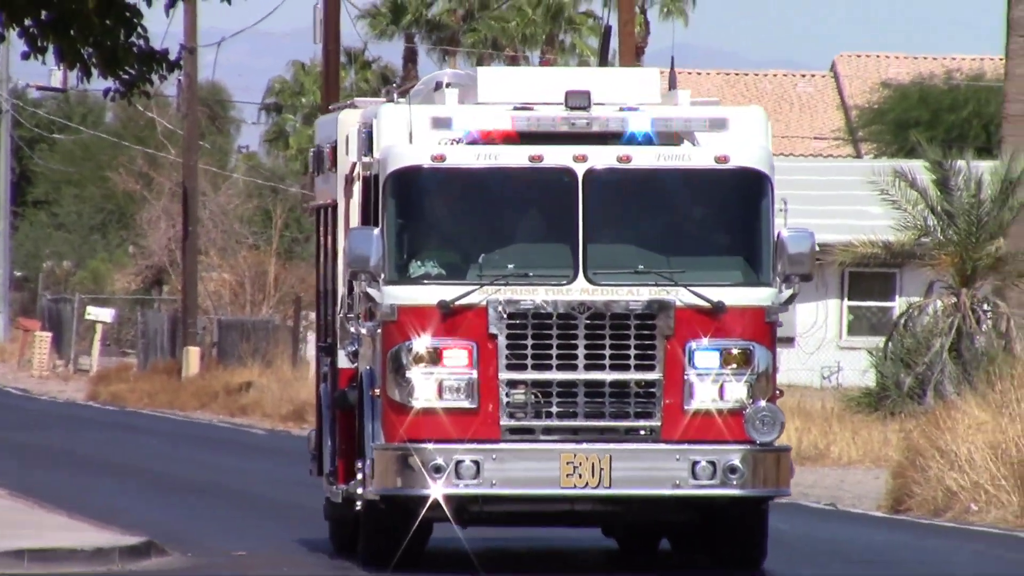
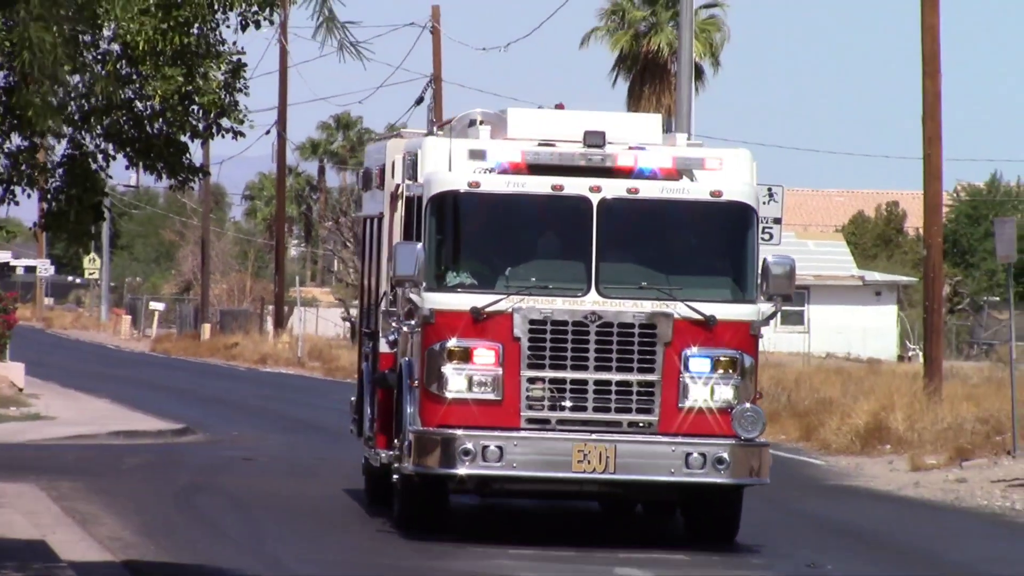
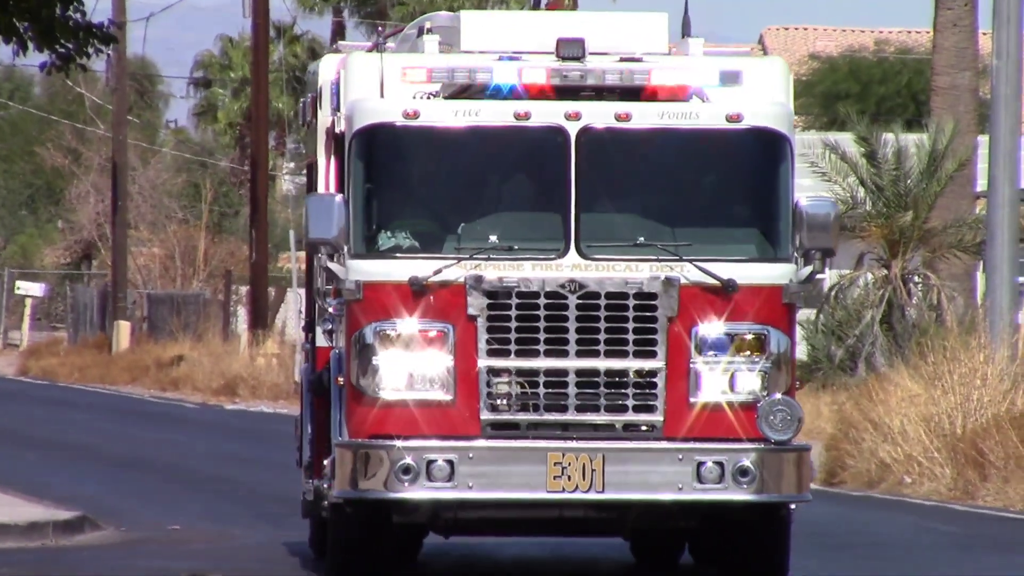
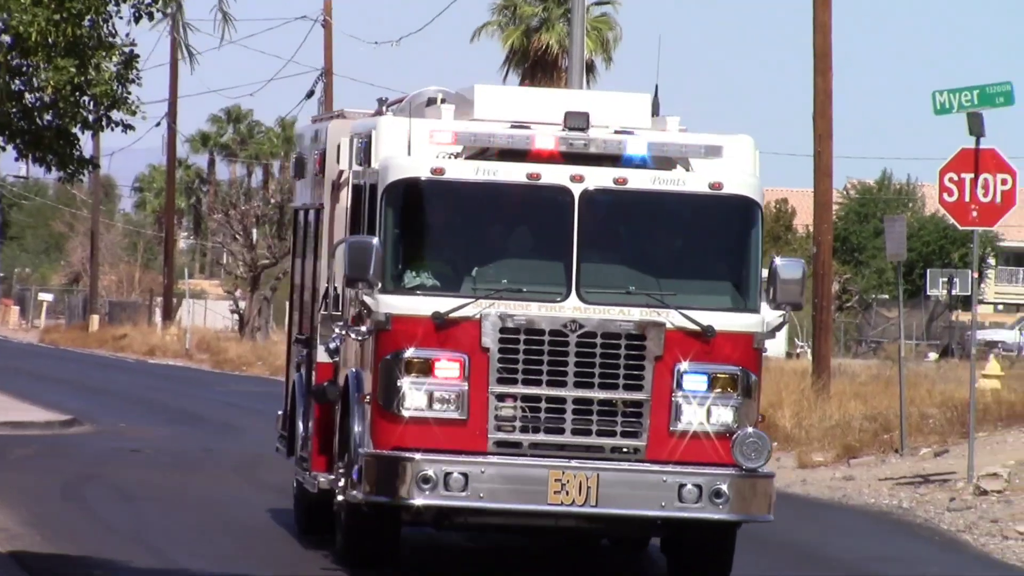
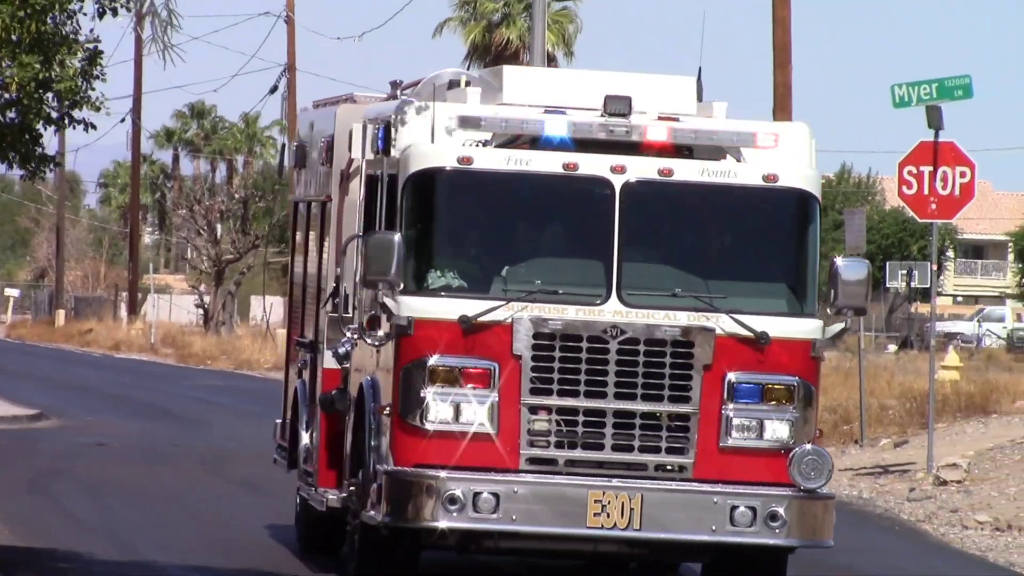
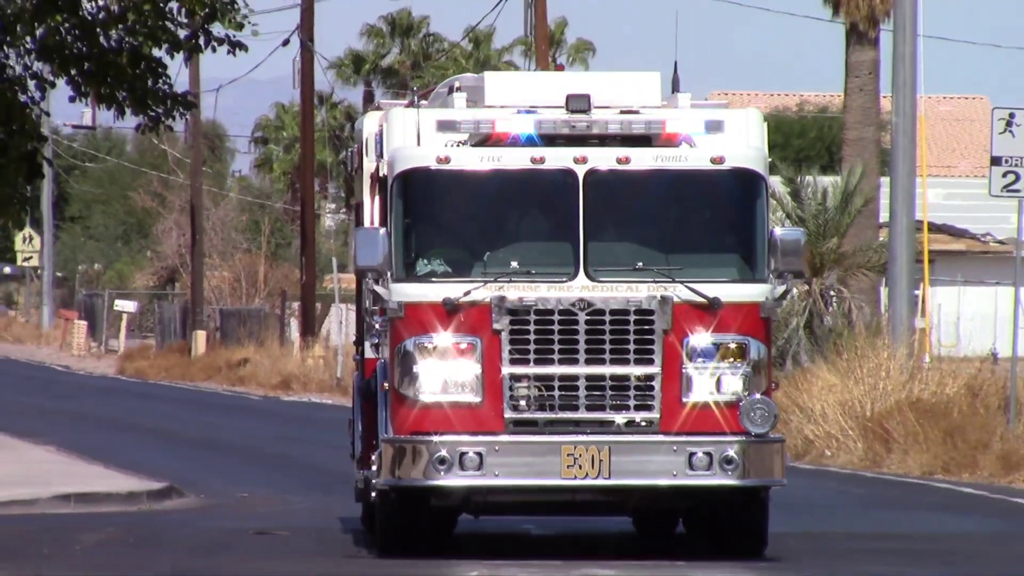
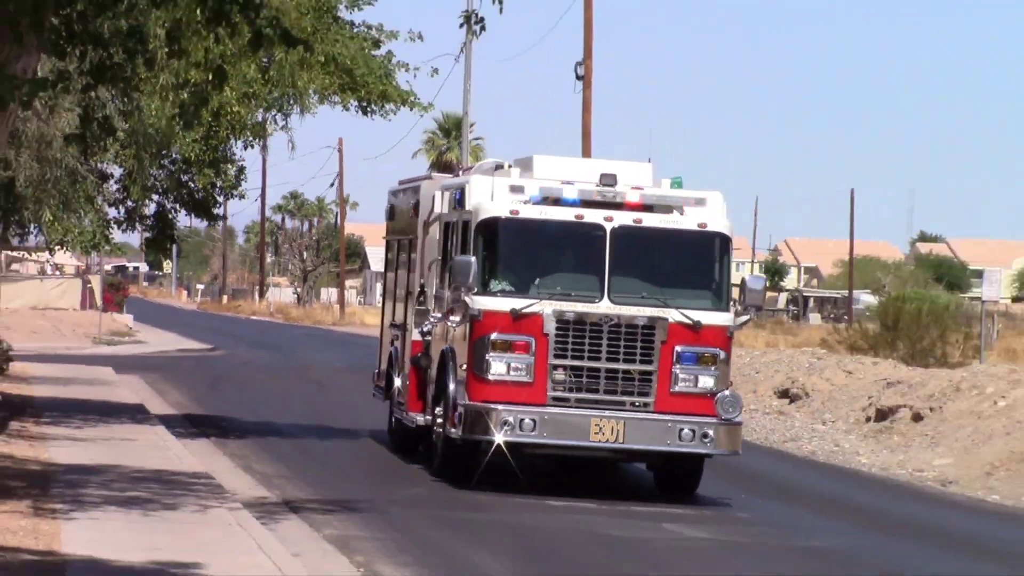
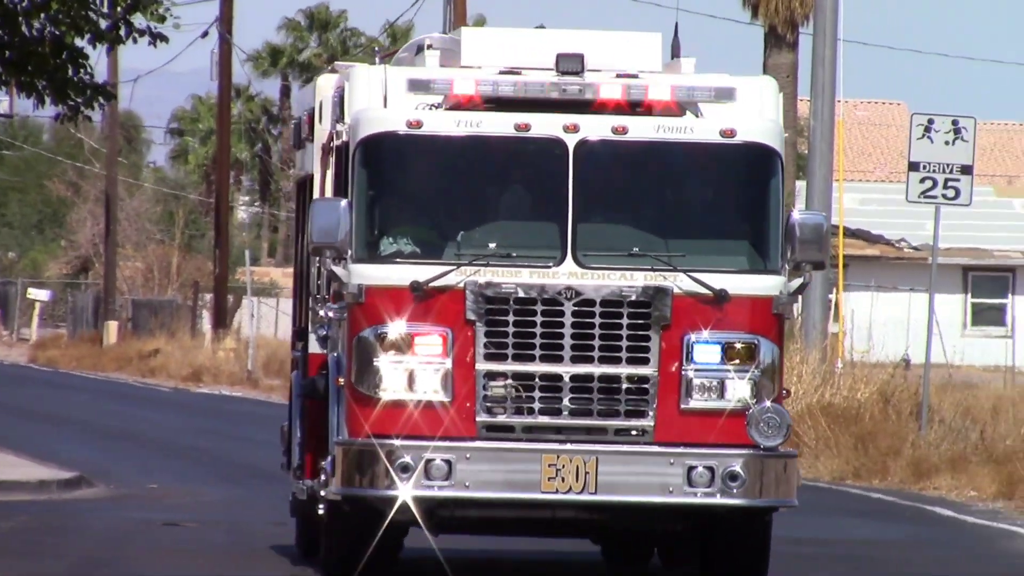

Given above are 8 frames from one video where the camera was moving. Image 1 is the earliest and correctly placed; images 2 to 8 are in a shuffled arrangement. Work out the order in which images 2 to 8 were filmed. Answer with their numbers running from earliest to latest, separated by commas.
3, 6, 8, 2, 4, 5, 7
